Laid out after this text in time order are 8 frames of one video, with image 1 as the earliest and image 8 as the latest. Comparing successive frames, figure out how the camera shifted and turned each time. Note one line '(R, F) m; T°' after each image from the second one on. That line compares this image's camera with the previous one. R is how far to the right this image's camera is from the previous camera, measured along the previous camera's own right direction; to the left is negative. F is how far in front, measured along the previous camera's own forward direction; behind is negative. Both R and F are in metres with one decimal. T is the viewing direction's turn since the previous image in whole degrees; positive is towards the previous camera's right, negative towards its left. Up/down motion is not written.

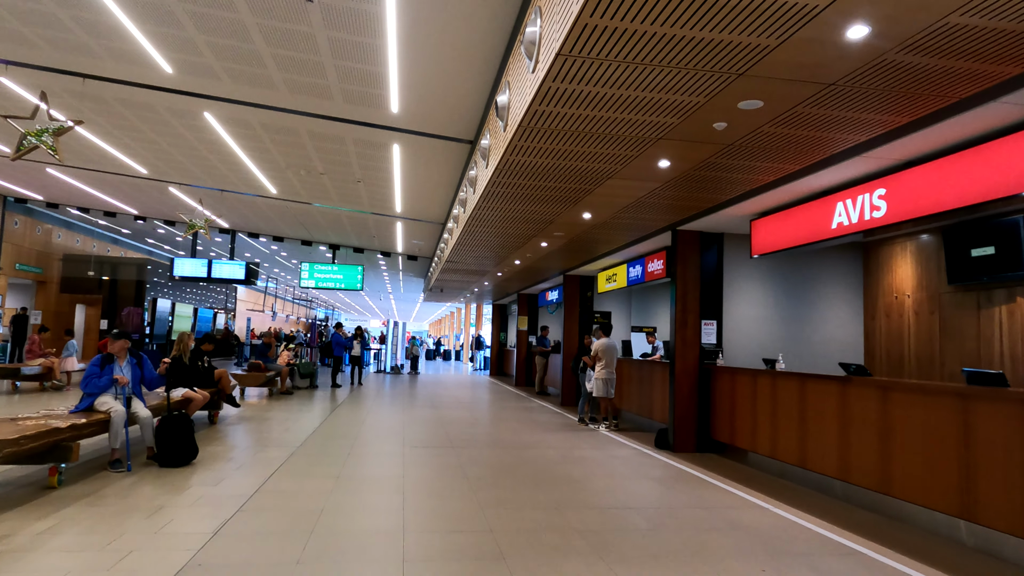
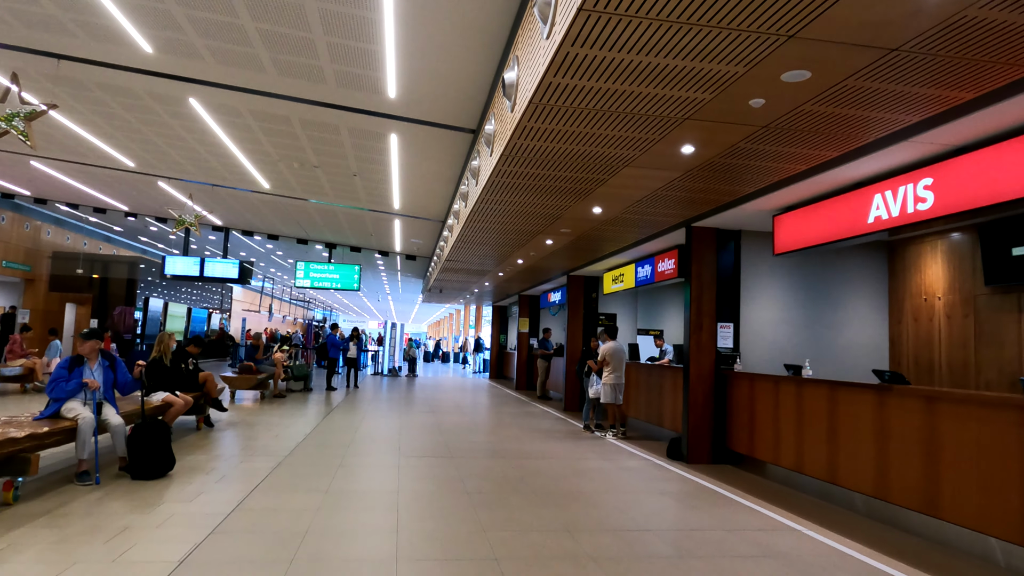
(0.0, +0.4) m; 0°
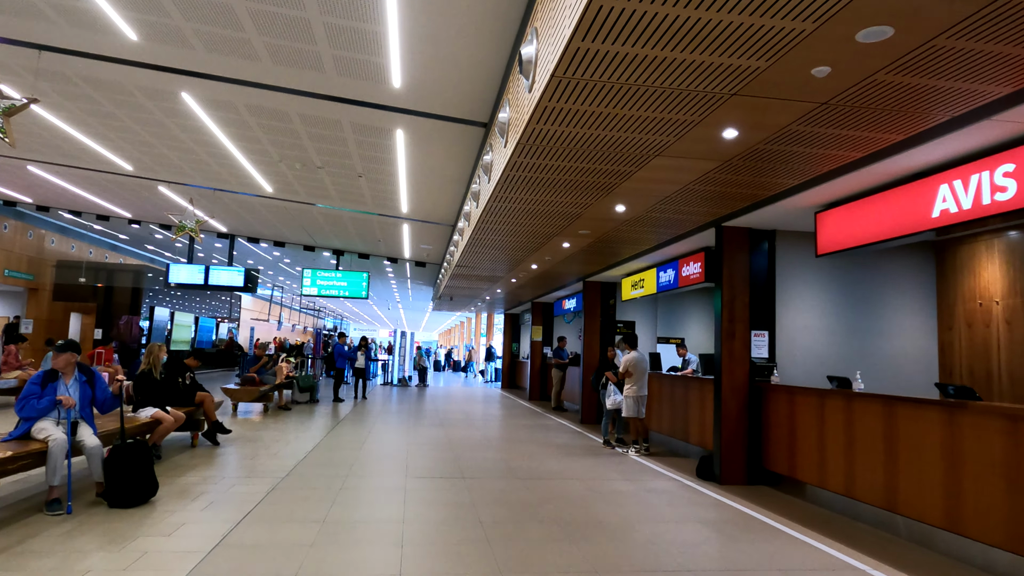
(0.0, +0.4) m; -1°
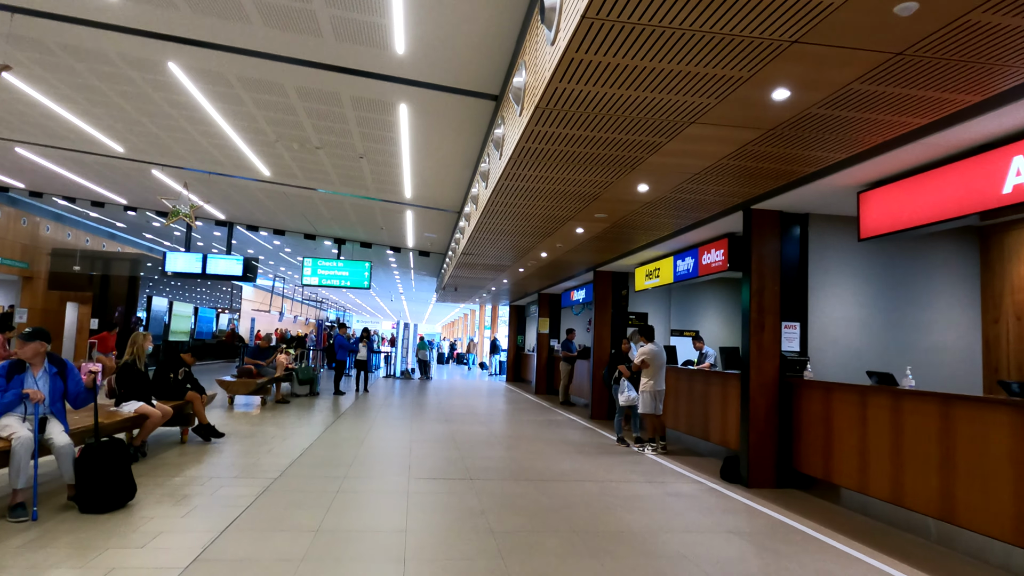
(-0.1, +0.4) m; 0°
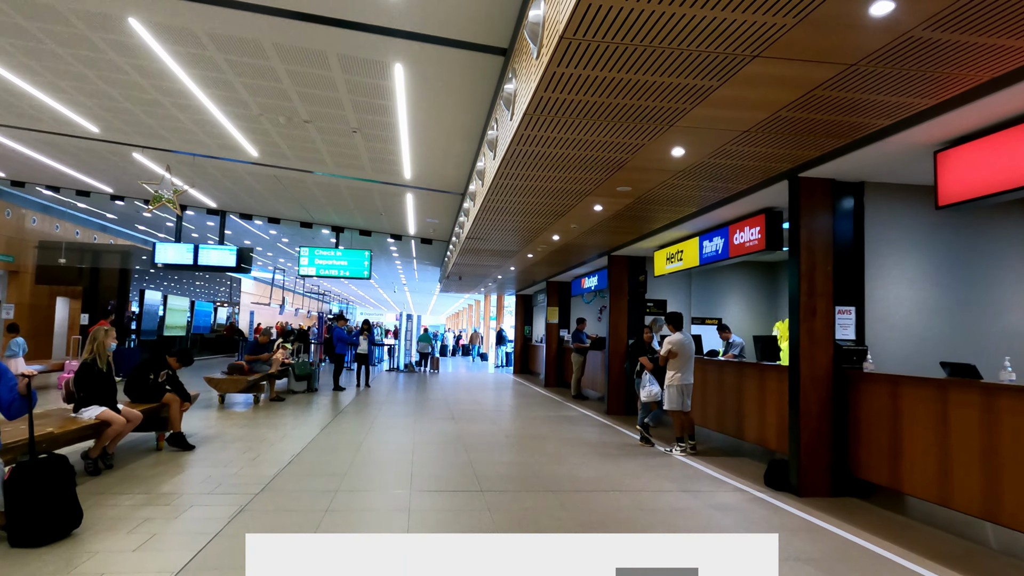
(-0.1, +0.6) m; 0°
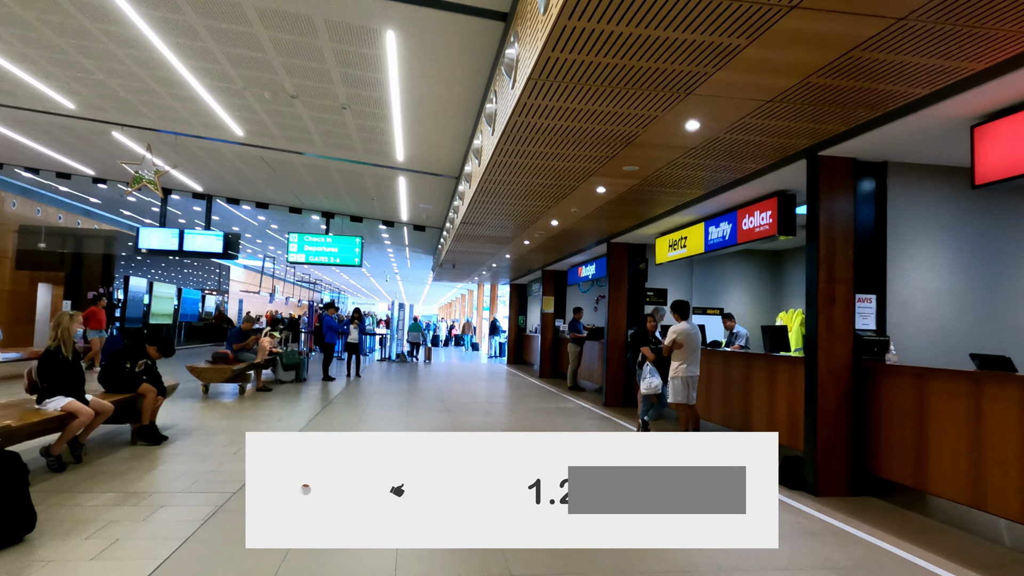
(0.0, +0.3) m; +1°
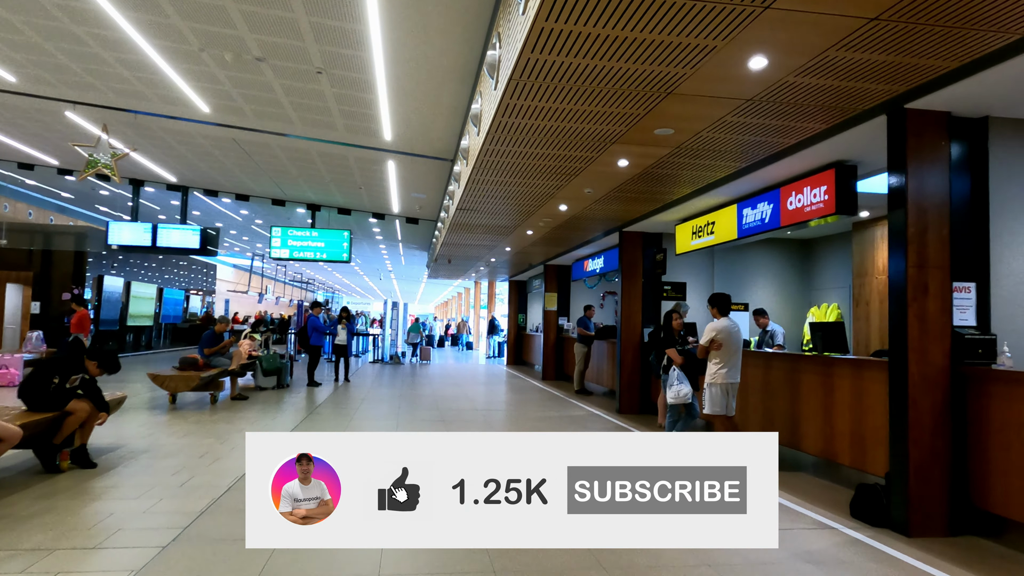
(-0.1, +0.9) m; 0°
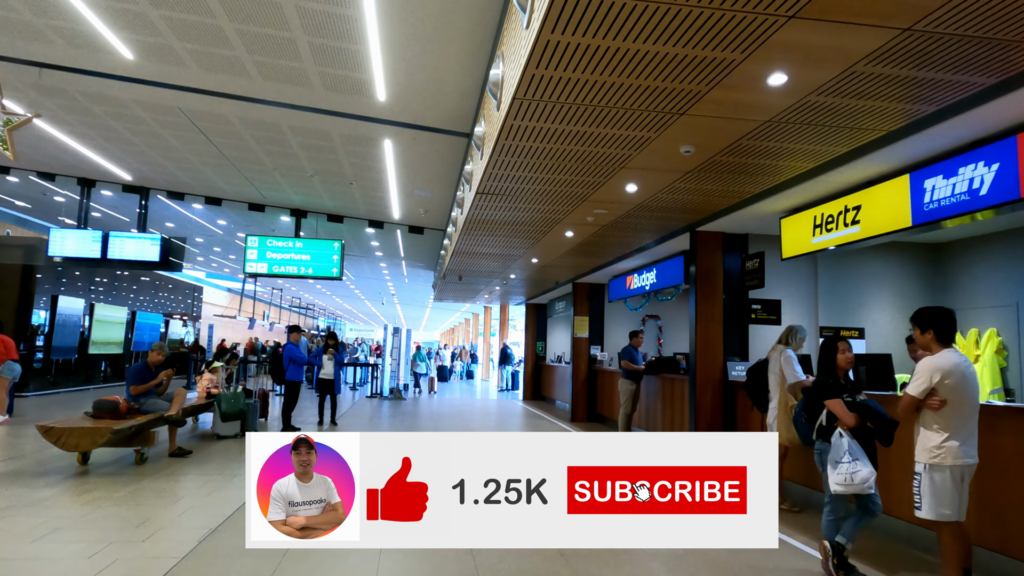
(-0.3, +2.0) m; 0°
